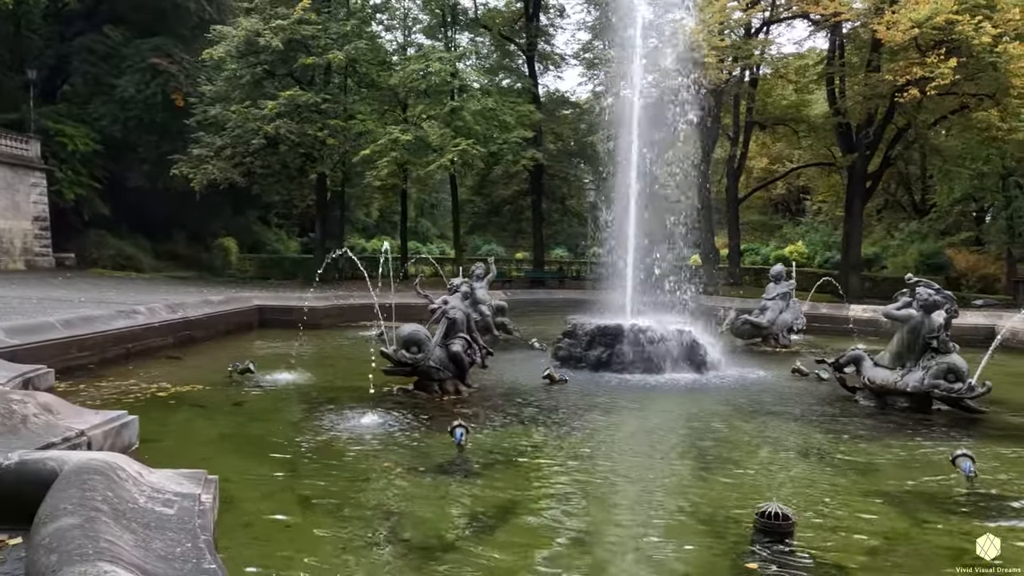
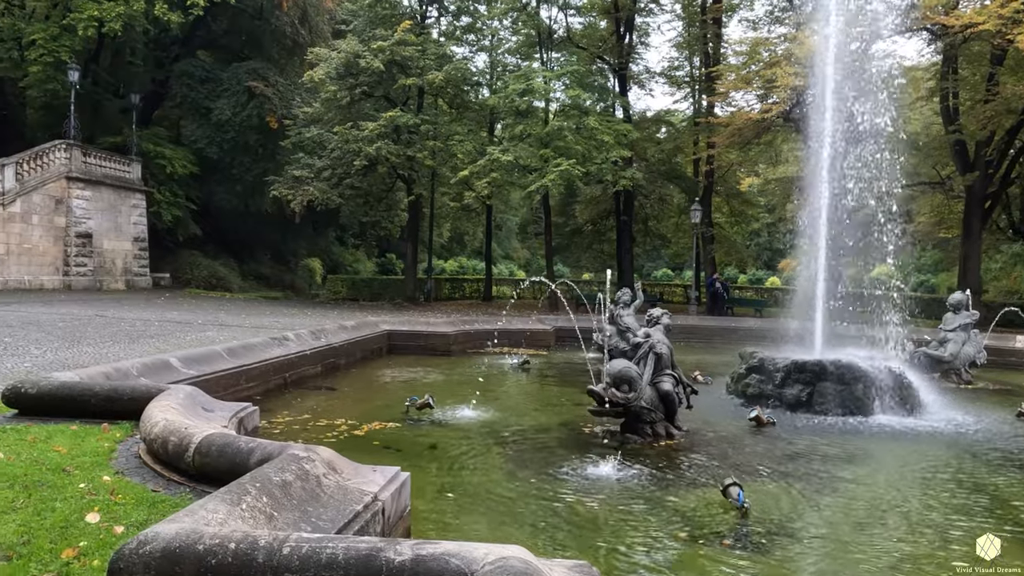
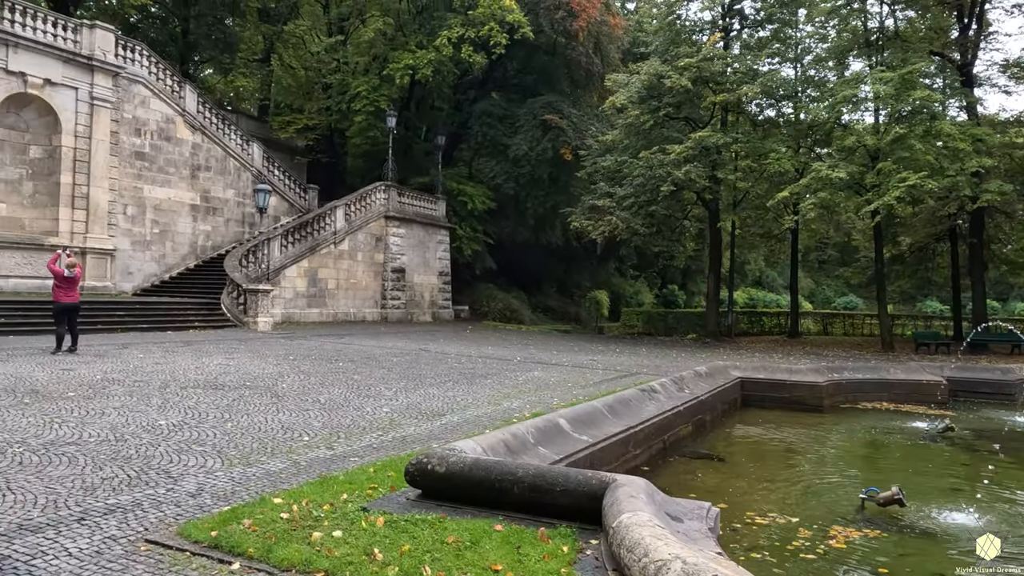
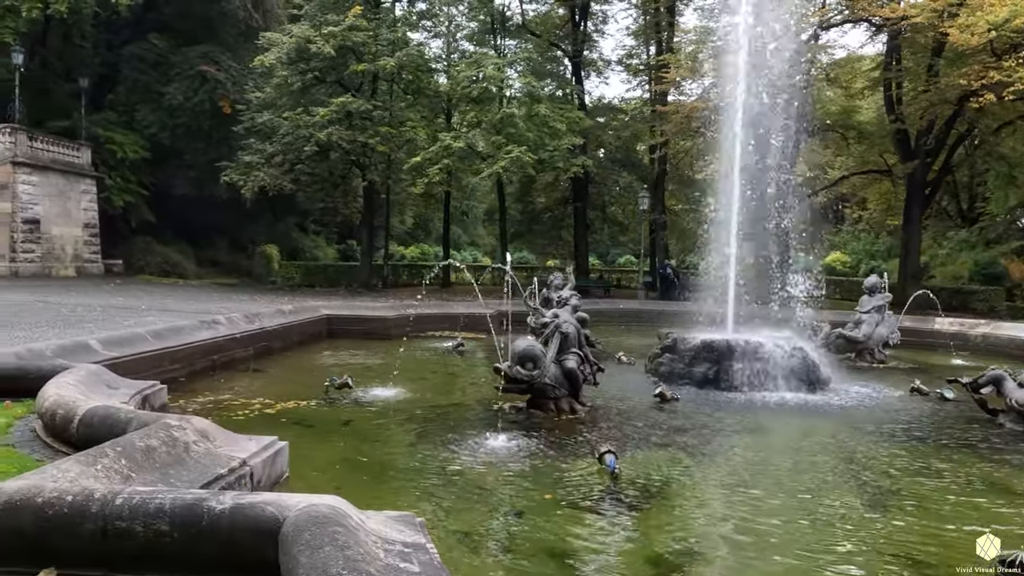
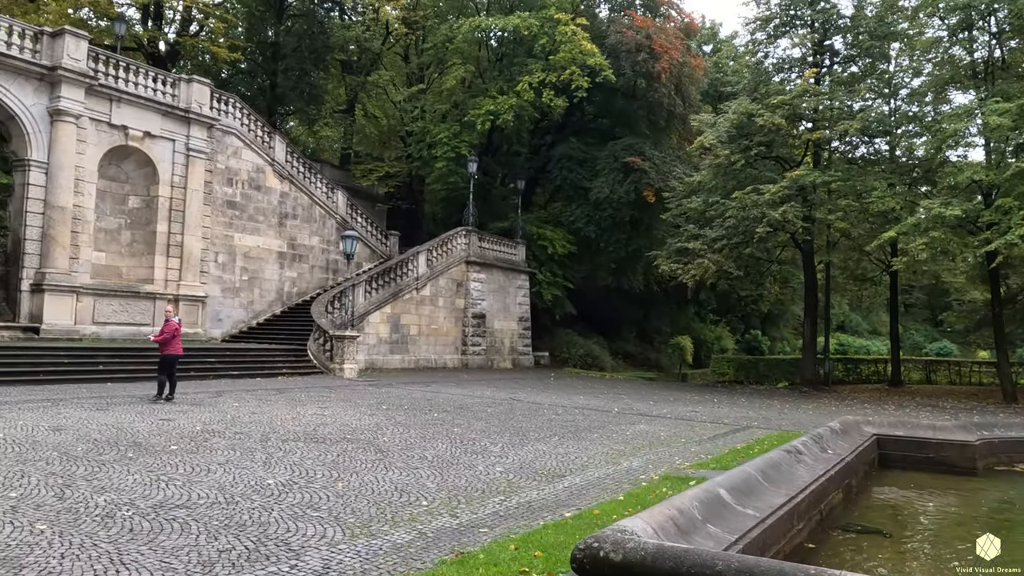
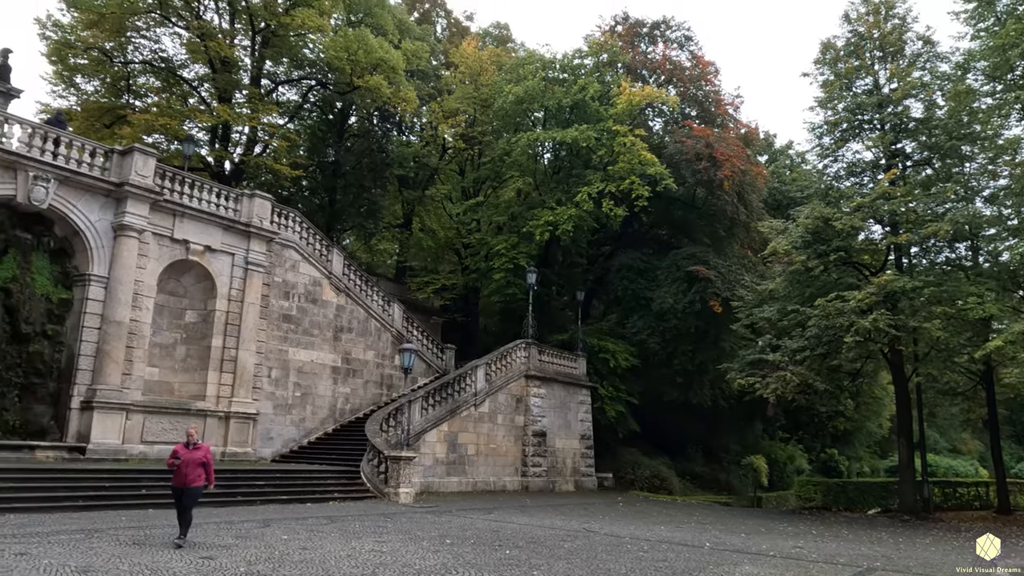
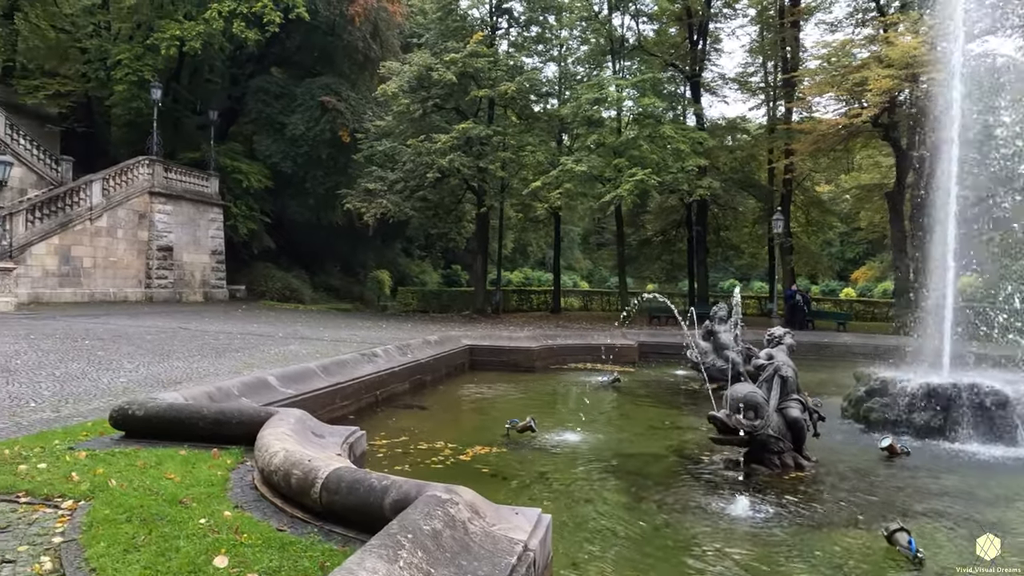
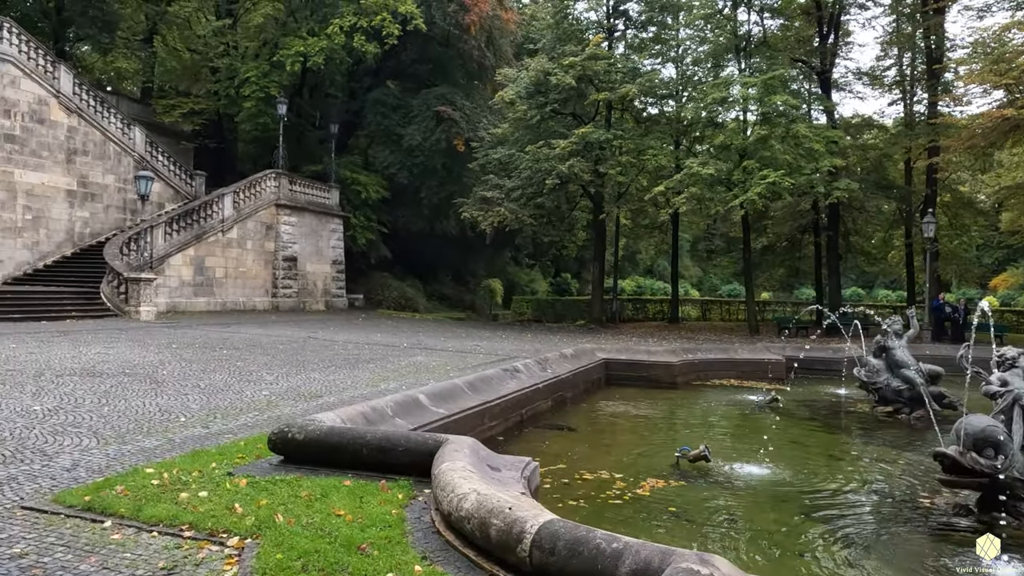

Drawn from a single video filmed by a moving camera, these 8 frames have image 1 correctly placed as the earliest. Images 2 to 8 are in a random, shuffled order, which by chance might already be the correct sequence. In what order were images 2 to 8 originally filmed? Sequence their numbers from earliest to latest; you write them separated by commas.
4, 2, 7, 8, 3, 5, 6
